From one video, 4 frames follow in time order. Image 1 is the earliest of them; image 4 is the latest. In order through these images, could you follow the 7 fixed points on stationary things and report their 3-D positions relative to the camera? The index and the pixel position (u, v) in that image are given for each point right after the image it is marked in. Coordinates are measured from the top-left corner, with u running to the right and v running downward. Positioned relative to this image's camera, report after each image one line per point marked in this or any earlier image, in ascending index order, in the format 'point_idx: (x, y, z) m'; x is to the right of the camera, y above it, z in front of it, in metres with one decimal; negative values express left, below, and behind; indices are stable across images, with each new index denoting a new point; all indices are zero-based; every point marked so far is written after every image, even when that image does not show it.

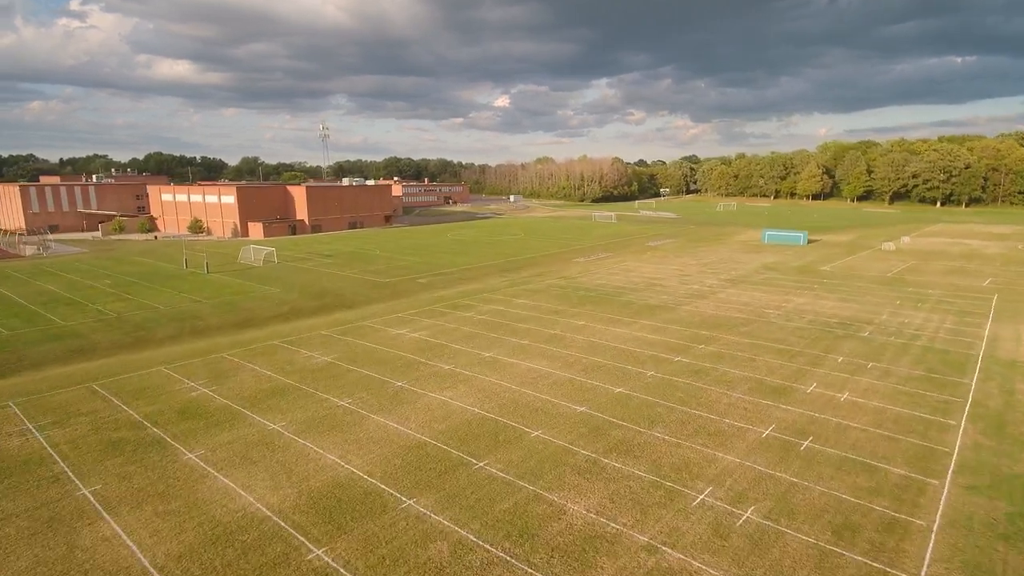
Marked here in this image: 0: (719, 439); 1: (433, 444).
0: (+6.0, -4.4, +17.0) m
1: (-2.3, -4.4, +16.6) m
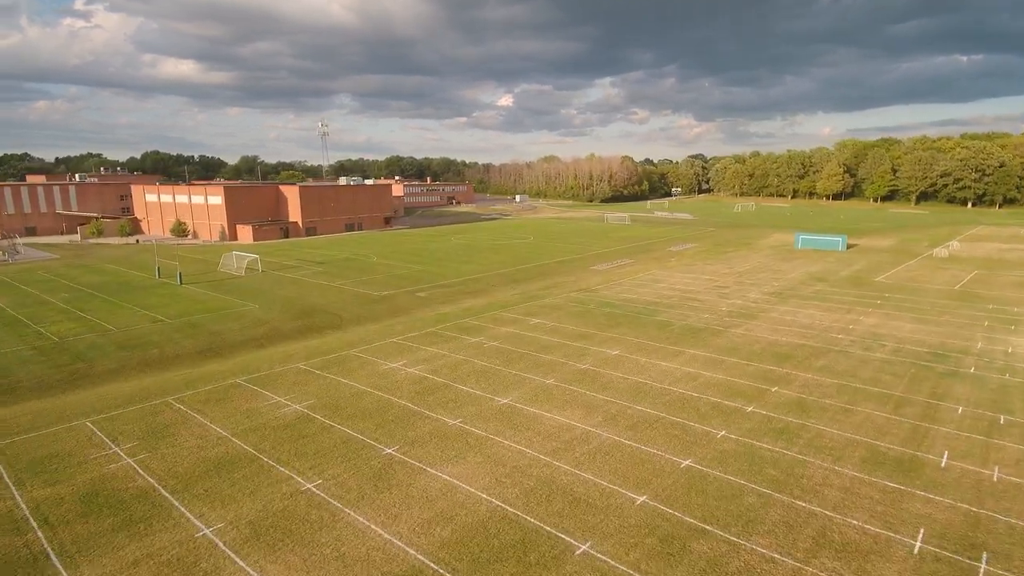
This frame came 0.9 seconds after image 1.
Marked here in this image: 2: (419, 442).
0: (+6.8, -5.4, +11.6) m
1: (-1.5, -5.4, +11.2) m
2: (-2.6, -4.4, +16.5) m
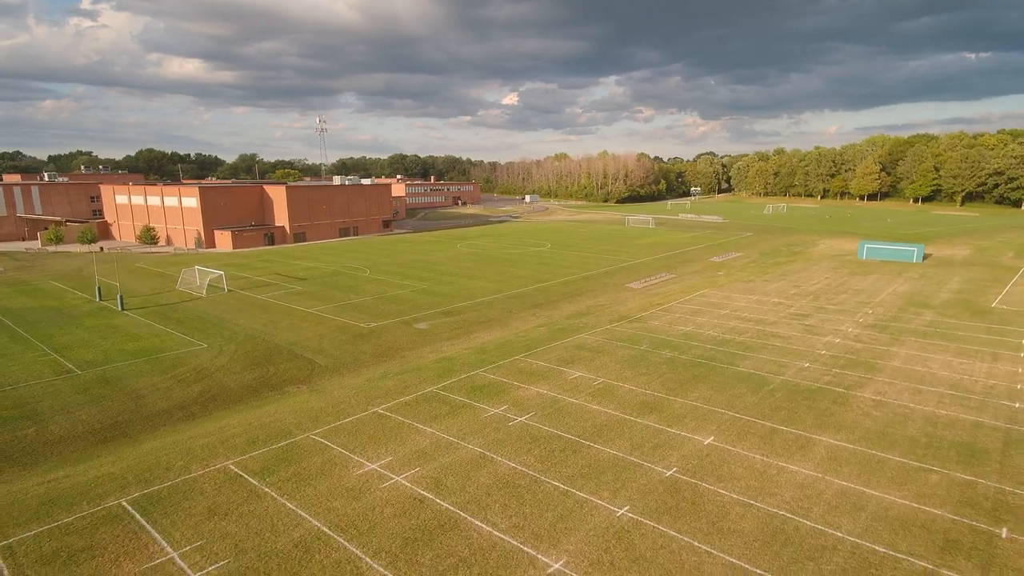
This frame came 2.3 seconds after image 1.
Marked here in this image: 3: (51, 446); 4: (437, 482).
0: (+7.8, -7.0, +3.3) m
1: (-0.5, -7.0, +3.0) m
2: (-1.6, -6.0, +8.3) m
3: (-13.7, -4.6, +17.2) m
4: (-1.8, -4.8, +14.3) m
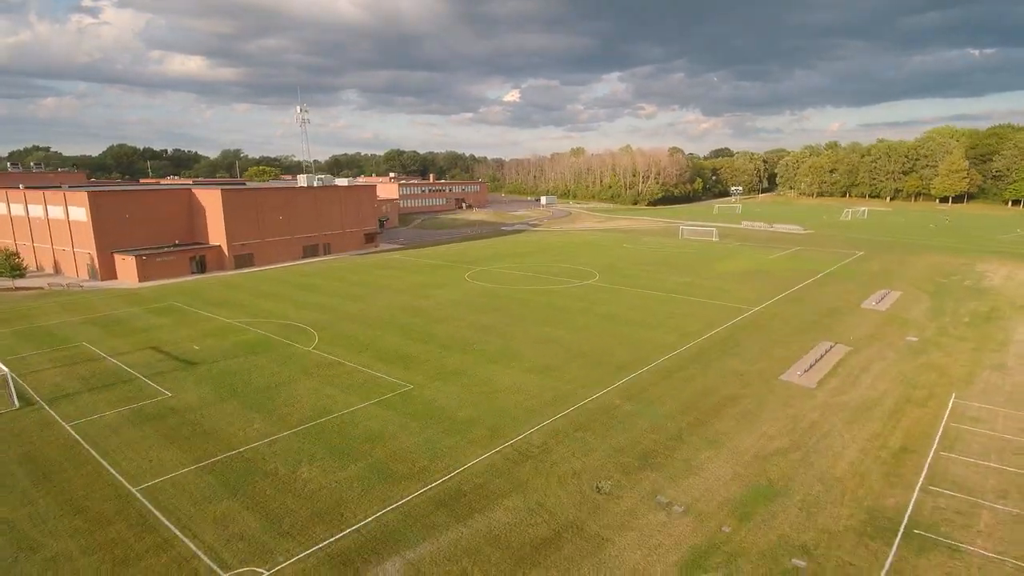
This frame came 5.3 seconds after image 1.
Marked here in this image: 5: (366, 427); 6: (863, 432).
0: (+9.9, -10.7, -15.1) m
1: (+1.6, -10.7, -15.3) m
2: (+0.6, -9.7, -10.1) m
3: (-11.5, -8.2, -1.1) m
4: (+0.3, -8.5, -4.0) m
5: (-4.2, -4.1, +17.3) m
6: (+10.5, -4.2, +17.5) m
